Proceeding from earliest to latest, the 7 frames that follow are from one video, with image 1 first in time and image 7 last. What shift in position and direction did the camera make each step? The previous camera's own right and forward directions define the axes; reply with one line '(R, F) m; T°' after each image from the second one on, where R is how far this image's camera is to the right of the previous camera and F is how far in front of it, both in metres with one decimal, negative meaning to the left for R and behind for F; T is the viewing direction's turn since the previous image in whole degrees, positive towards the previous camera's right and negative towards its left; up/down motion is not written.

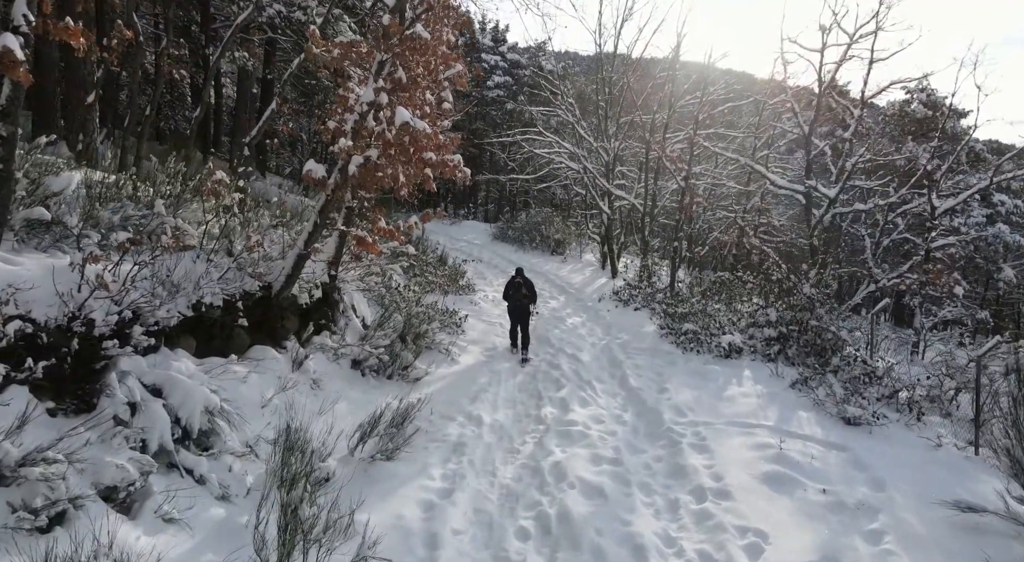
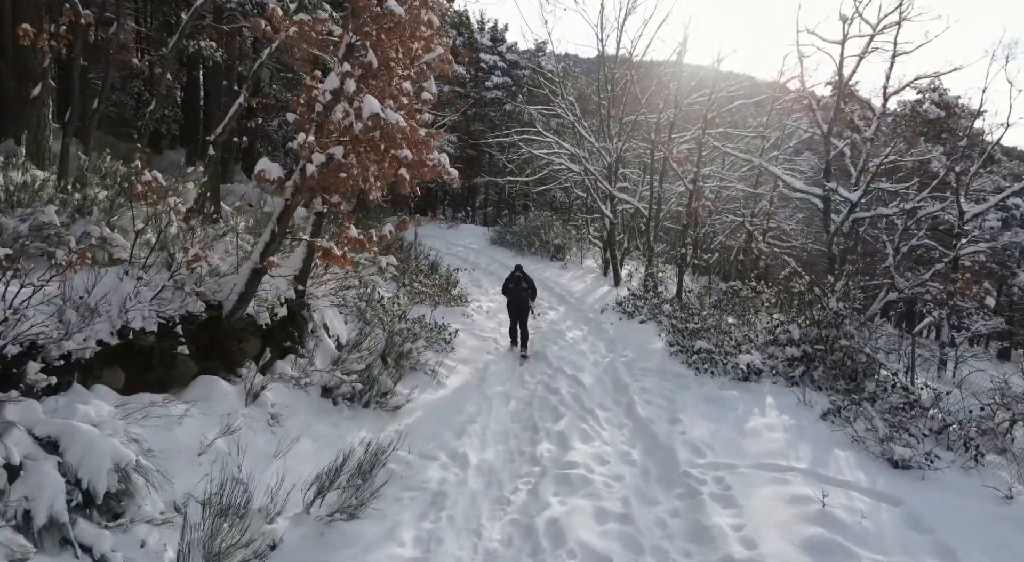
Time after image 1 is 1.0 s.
(+0.1, +0.9) m; 0°
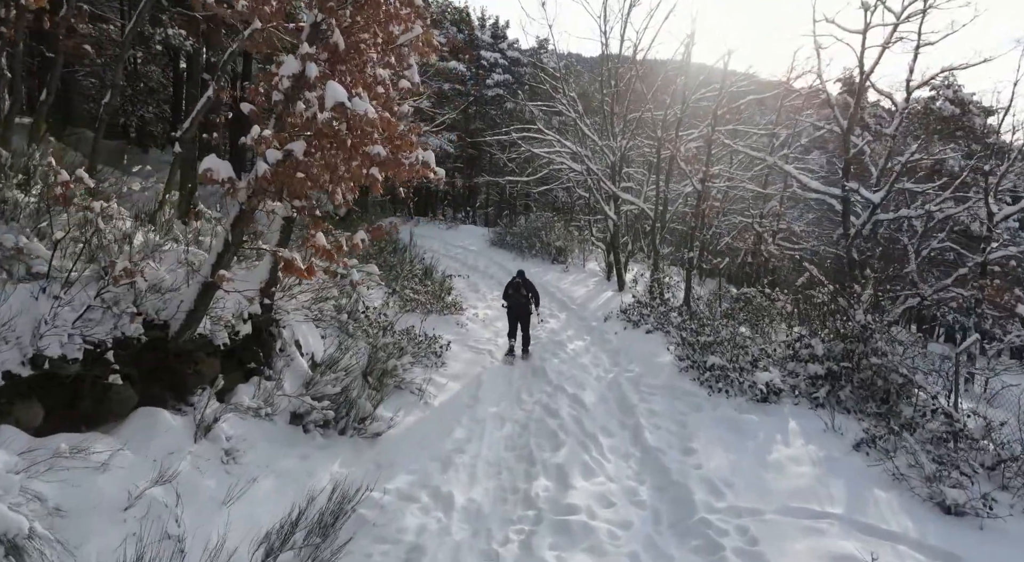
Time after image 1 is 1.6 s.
(+0.1, +0.7) m; 0°
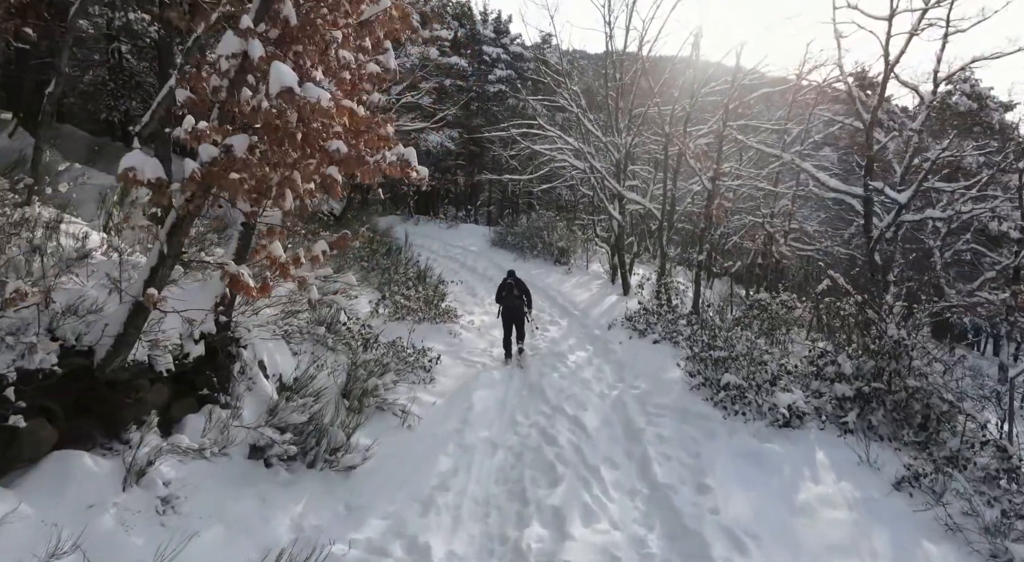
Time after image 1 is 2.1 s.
(+0.1, +0.7) m; 0°
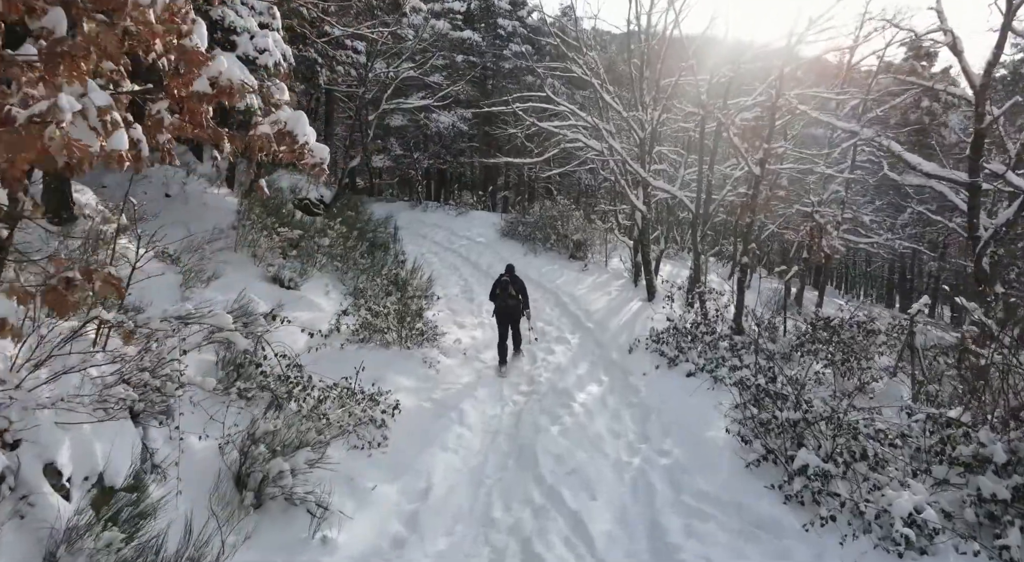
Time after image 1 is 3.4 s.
(+0.4, +2.3) m; -2°
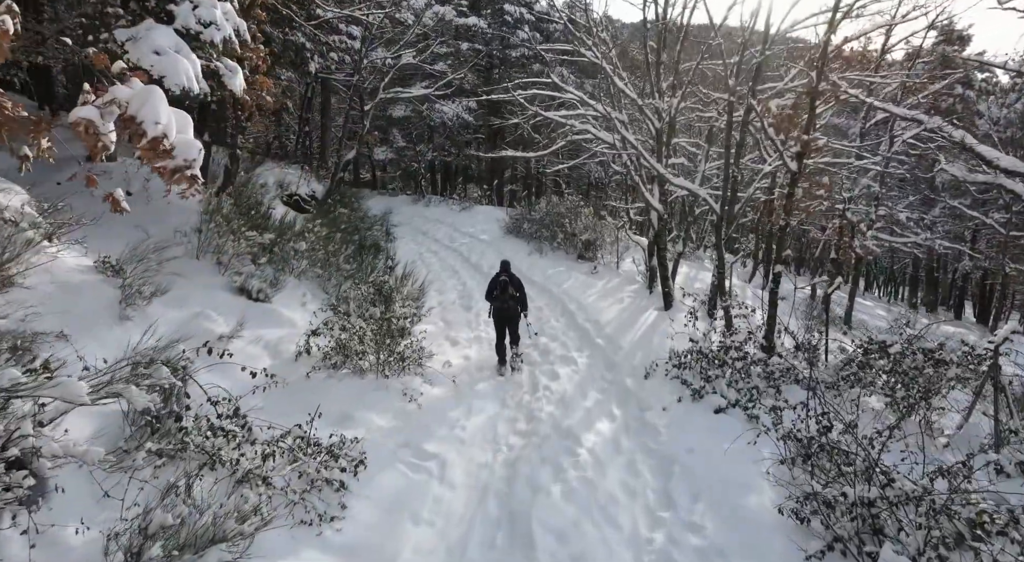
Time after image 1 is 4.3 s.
(+0.1, +1.2) m; -1°
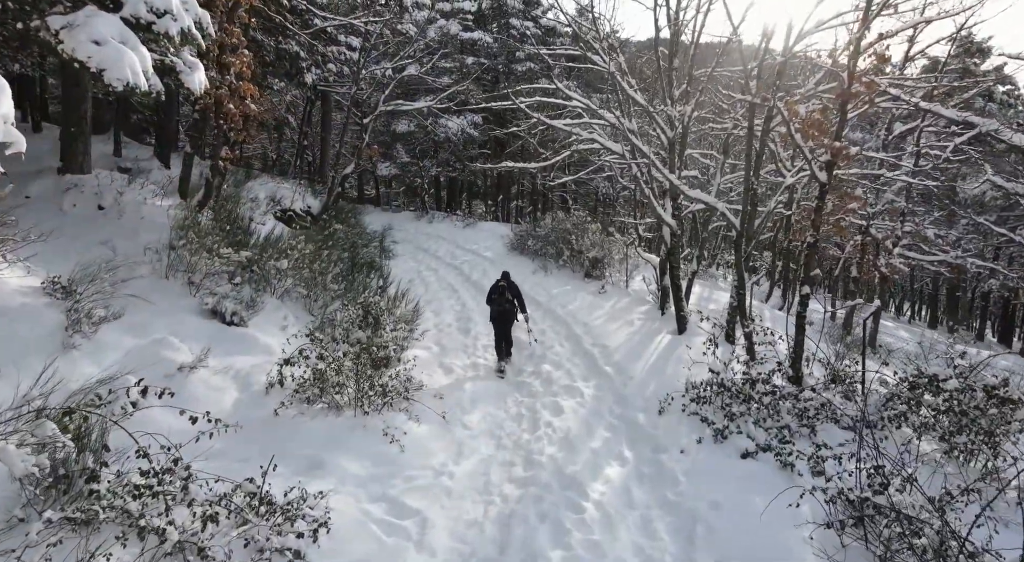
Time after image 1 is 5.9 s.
(+0.1, +0.8) m; -1°
